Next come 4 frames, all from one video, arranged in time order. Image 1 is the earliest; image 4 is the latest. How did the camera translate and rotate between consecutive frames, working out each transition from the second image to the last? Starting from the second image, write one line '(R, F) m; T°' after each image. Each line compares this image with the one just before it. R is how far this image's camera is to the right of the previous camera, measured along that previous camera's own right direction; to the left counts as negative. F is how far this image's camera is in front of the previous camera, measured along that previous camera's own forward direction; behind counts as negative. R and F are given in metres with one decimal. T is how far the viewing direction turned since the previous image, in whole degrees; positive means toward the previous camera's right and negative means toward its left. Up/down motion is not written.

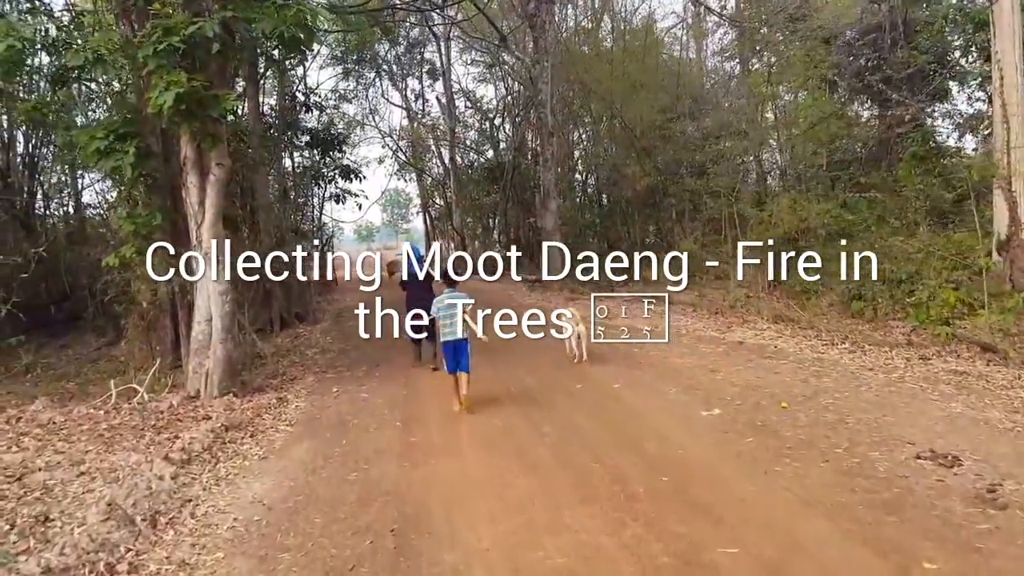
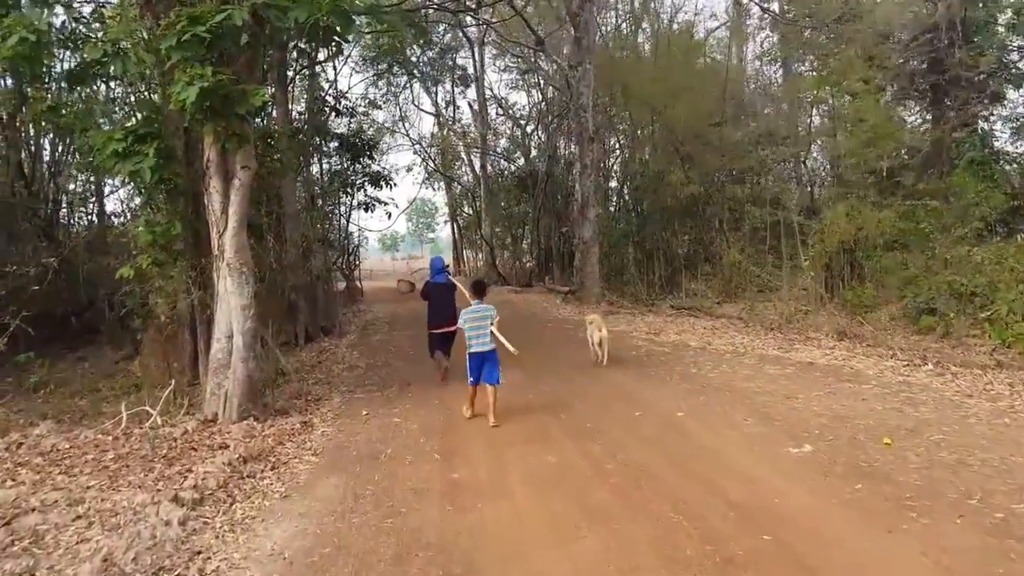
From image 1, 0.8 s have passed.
(-0.2, +0.7) m; -2°
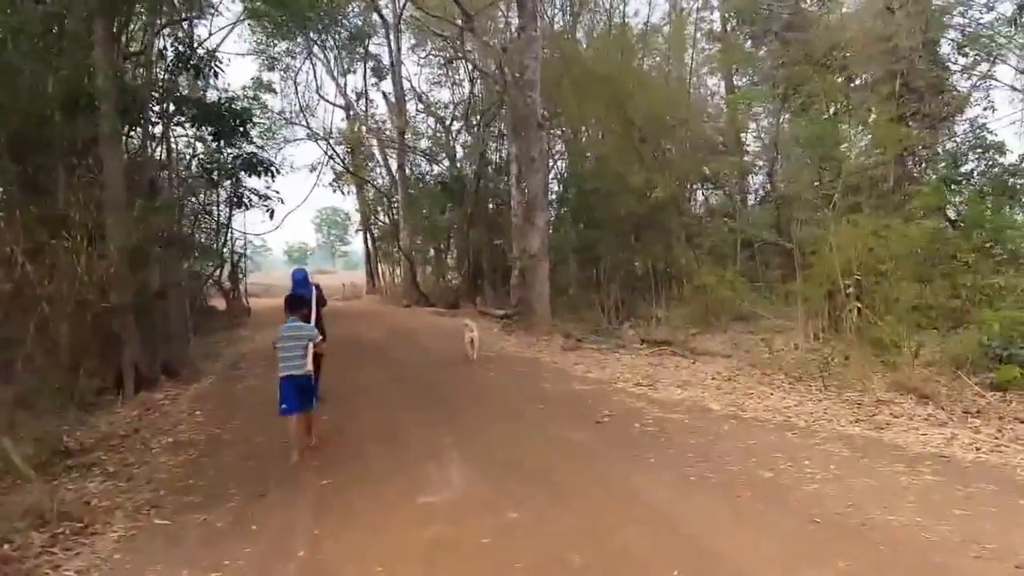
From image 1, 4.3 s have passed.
(-0.2, +3.6) m; +7°
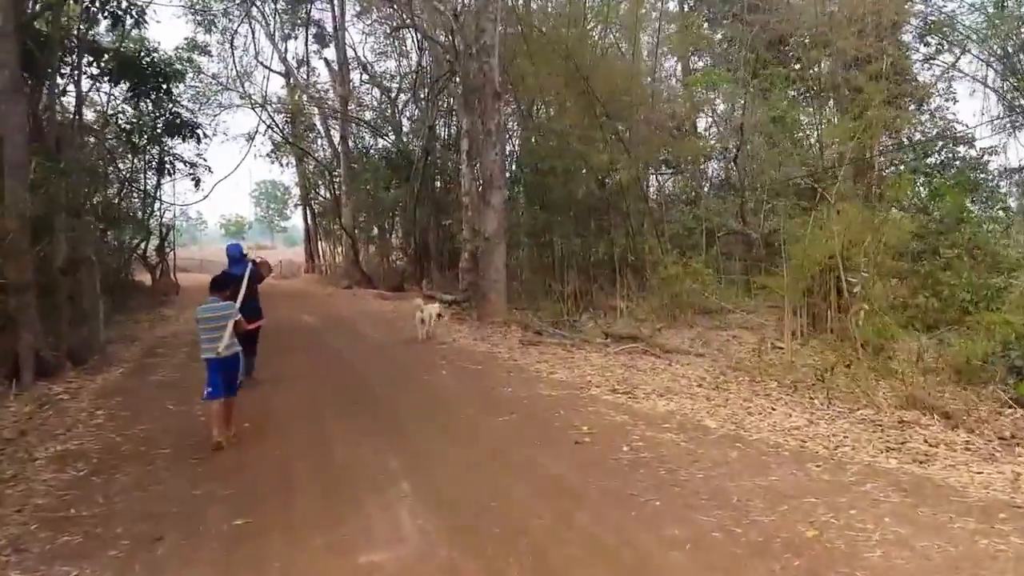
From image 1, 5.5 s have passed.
(-0.2, +1.3) m; +5°
